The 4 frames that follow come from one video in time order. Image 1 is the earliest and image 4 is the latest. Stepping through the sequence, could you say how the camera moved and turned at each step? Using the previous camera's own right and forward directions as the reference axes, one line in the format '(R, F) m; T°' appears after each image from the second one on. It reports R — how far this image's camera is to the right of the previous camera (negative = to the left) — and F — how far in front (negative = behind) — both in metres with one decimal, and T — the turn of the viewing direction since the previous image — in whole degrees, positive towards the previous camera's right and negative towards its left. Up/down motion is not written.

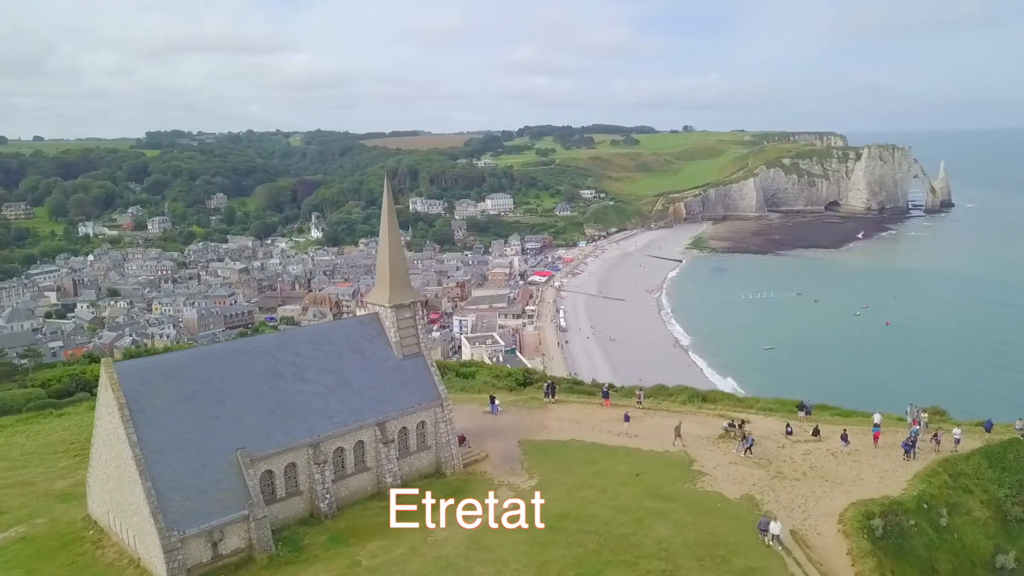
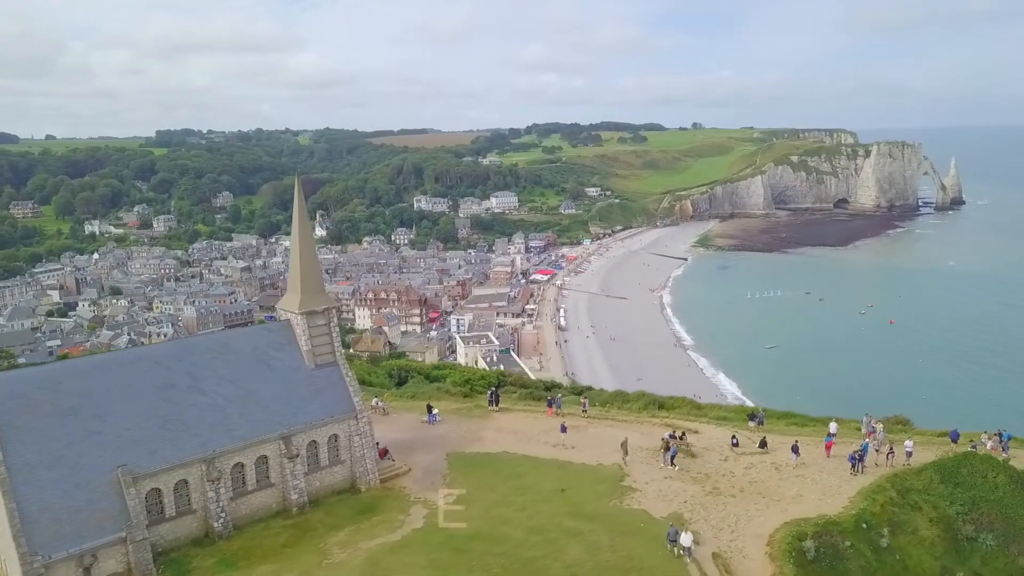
(+1.6, +0.6) m; -1°
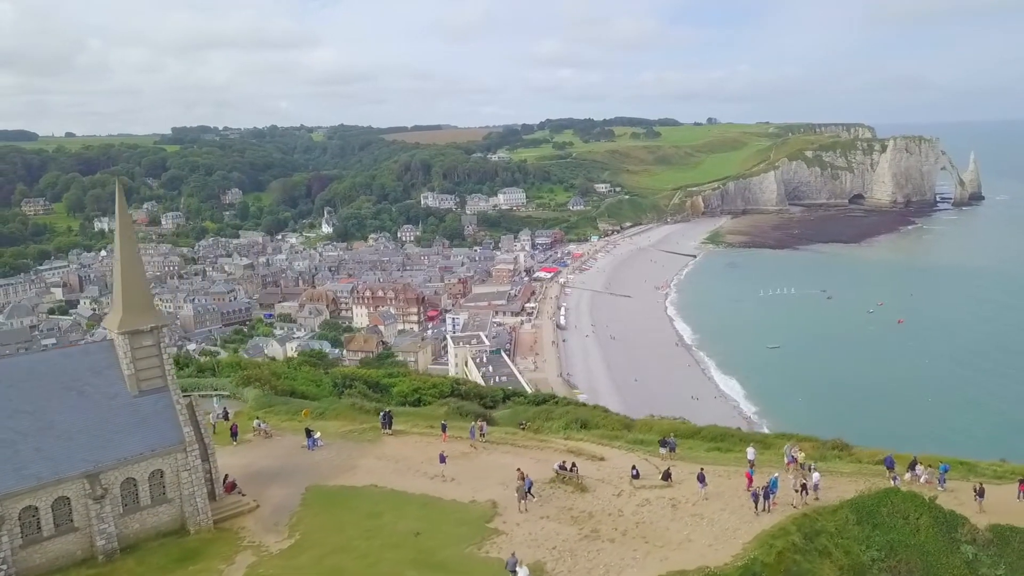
(+2.7, +1.4) m; -1°
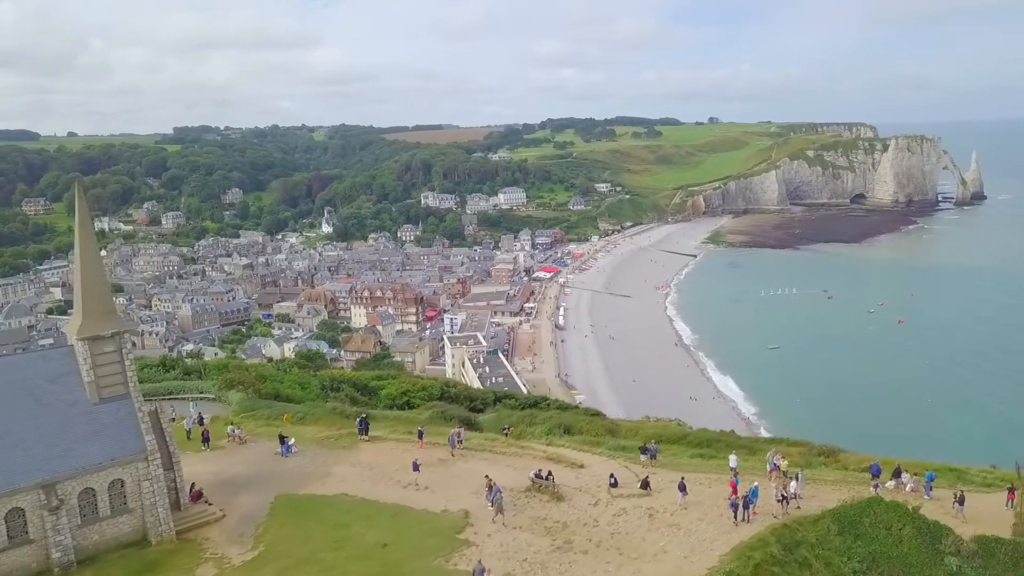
(+0.5, +0.3) m; 0°
